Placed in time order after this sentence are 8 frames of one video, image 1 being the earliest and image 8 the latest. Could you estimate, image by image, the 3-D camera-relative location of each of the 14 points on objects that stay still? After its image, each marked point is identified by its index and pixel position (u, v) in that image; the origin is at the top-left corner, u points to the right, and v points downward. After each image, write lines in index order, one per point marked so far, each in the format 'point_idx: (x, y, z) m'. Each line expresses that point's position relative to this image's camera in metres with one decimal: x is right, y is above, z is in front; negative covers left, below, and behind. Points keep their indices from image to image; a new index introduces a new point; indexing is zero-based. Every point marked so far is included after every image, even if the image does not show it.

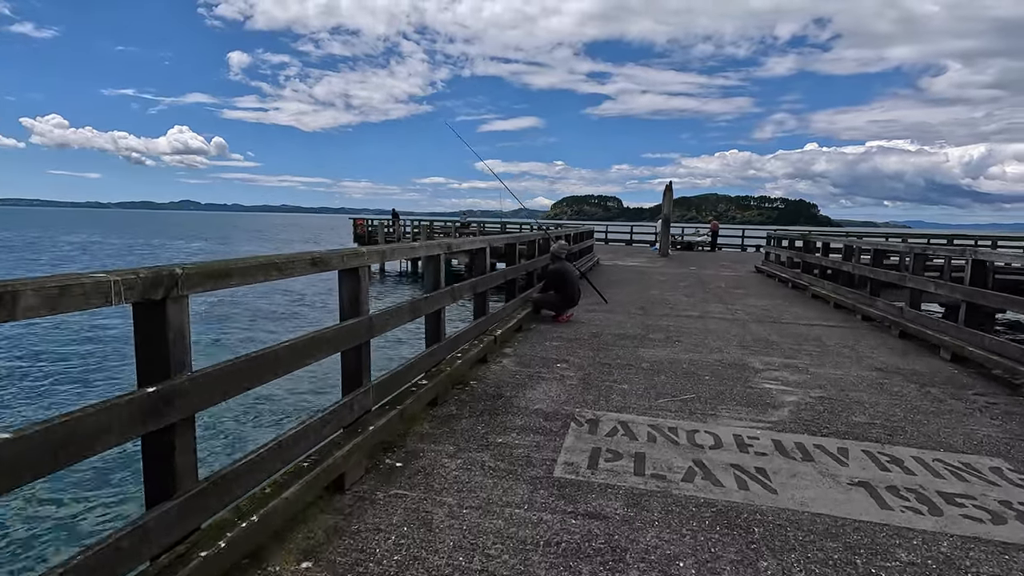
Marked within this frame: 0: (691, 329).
0: (+2.2, -0.5, +6.7) m
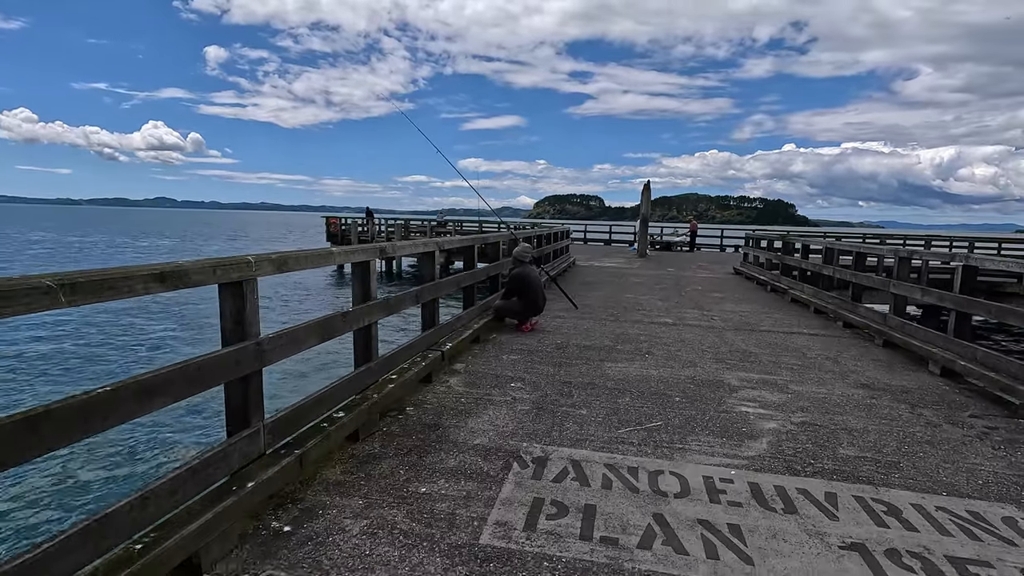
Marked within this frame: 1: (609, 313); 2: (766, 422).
0: (+1.8, -0.6, +6.2) m
1: (+1.4, -0.4, +7.7) m
2: (+1.7, -0.9, +3.7) m
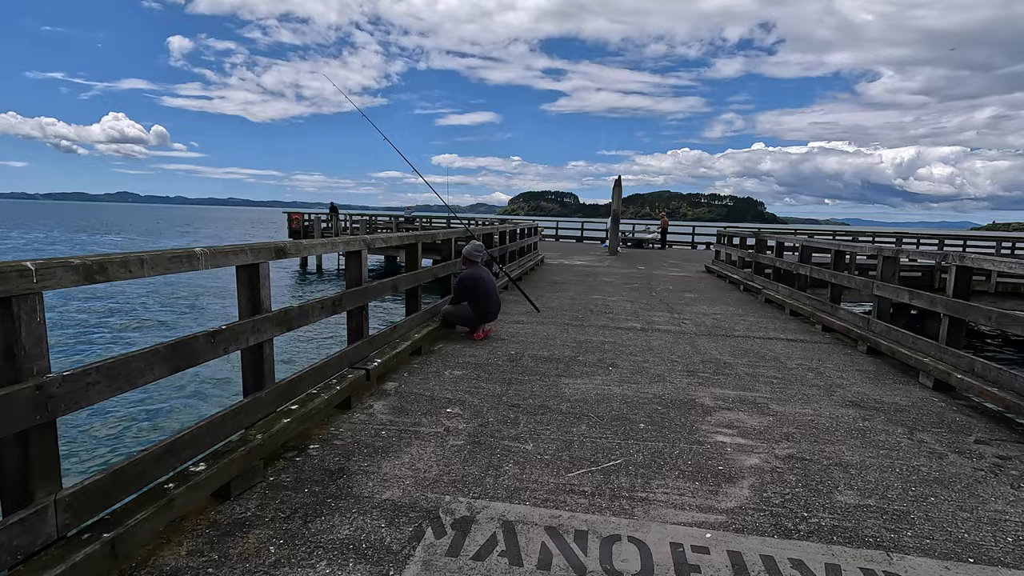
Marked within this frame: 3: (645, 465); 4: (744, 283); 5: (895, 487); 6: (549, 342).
0: (+1.2, -0.6, +5.6) m
1: (+0.8, -0.4, +7.1) m
2: (+1.3, -1.0, +3.1) m
3: (+0.7, -1.0, +2.9) m
4: (+4.6, +0.1, +10.5) m
5: (+2.0, -1.0, +2.8) m
6: (+0.4, -0.6, +5.7) m
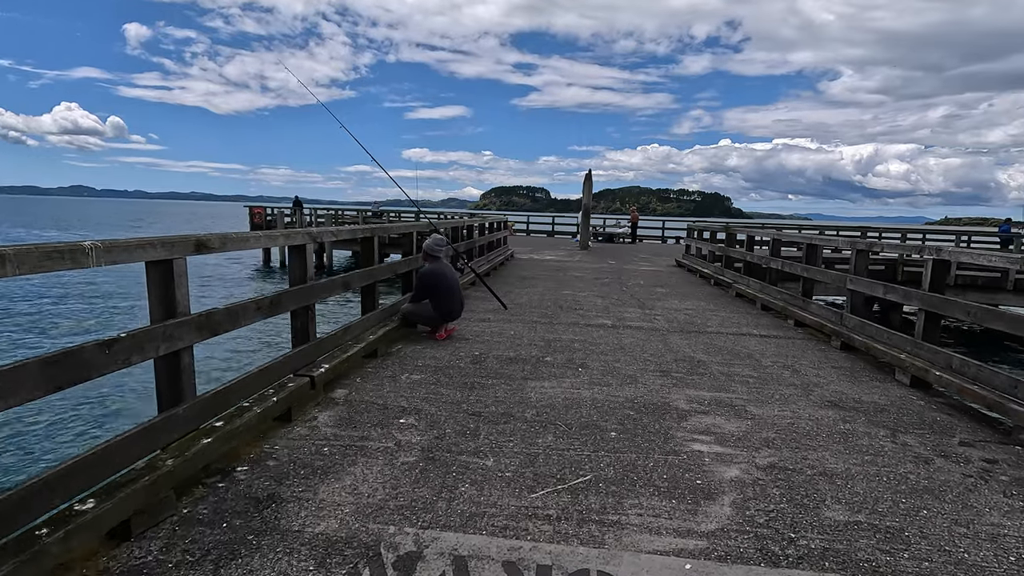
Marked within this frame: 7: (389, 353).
0: (+0.9, -0.6, +5.3) m
1: (+0.4, -0.3, +6.8) m
2: (+1.1, -0.9, +2.8) m
3: (+0.5, -0.9, +2.6) m
4: (+3.9, +0.2, +10.4) m
5: (+1.8, -1.0, +2.6) m
6: (0.0, -0.5, +5.4) m
7: (-1.1, -0.6, +4.8) m
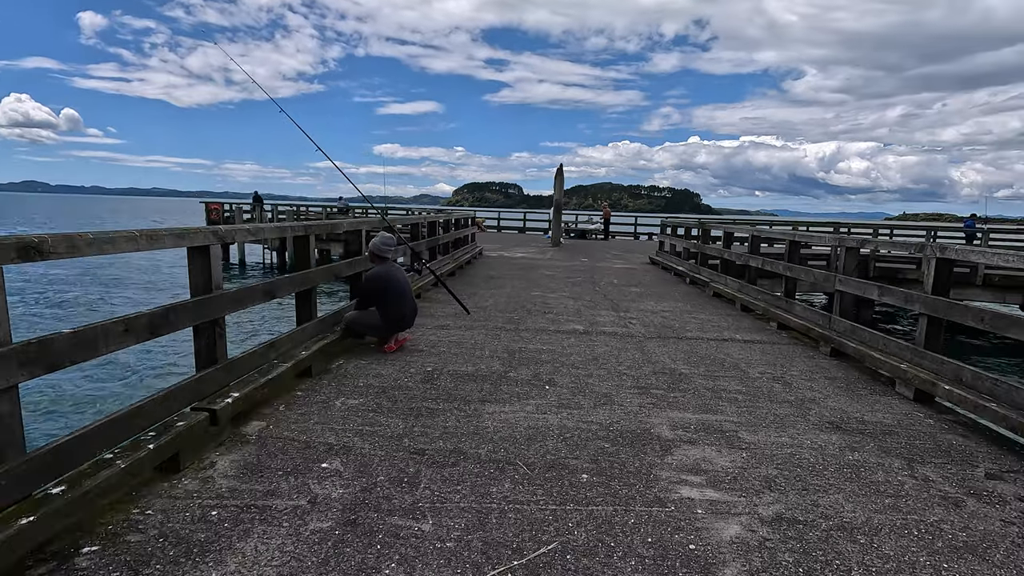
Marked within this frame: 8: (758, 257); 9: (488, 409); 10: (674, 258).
0: (+0.5, -0.6, +4.7) m
1: (-0.1, -0.4, +6.2) m
2: (+0.9, -1.0, +2.3) m
3: (+0.3, -1.0, +2.1) m
4: (+3.3, +0.2, +10.0) m
5: (+1.6, -1.1, +2.1) m
6: (-0.3, -0.6, +4.8) m
7: (-1.4, -0.6, +4.1) m
8: (+3.5, +0.4, +7.7) m
9: (-0.2, -0.8, +3.4) m
10: (+3.6, +0.7, +12.0) m
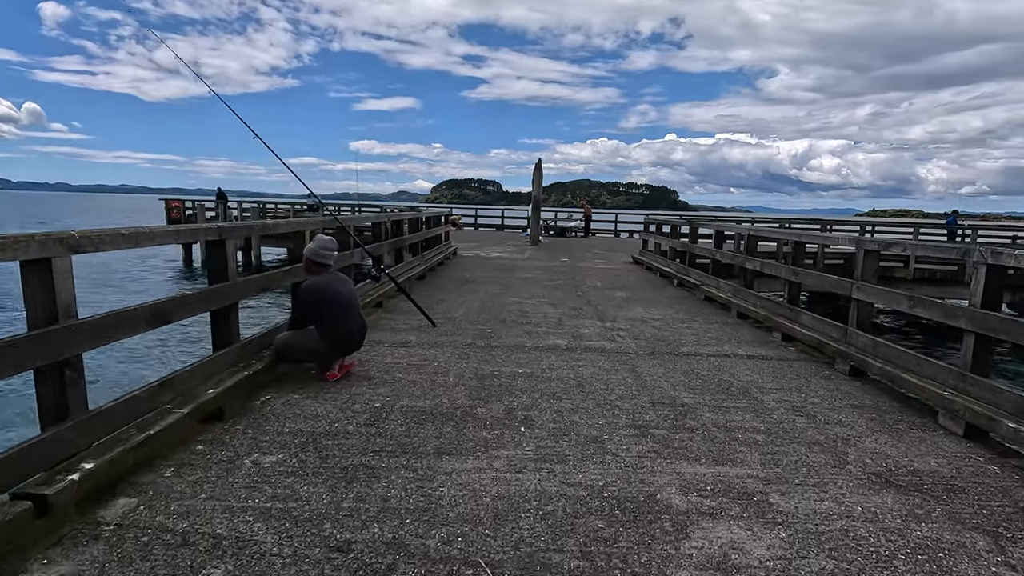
0: (+0.3, -0.7, +4.0) m
1: (-0.3, -0.5, +5.4) m
2: (+0.8, -1.1, +1.5) m
3: (+0.2, -1.1, +1.3) m
4: (+2.9, +0.2, +9.3) m
5: (+1.4, -1.2, +1.3) m
6: (-0.6, -0.7, +4.0) m
7: (-1.6, -0.7, +3.3) m
8: (+3.2, +0.4, +7.0) m
9: (-0.3, -0.9, +2.6) m
10: (+3.1, +0.6, +11.3) m
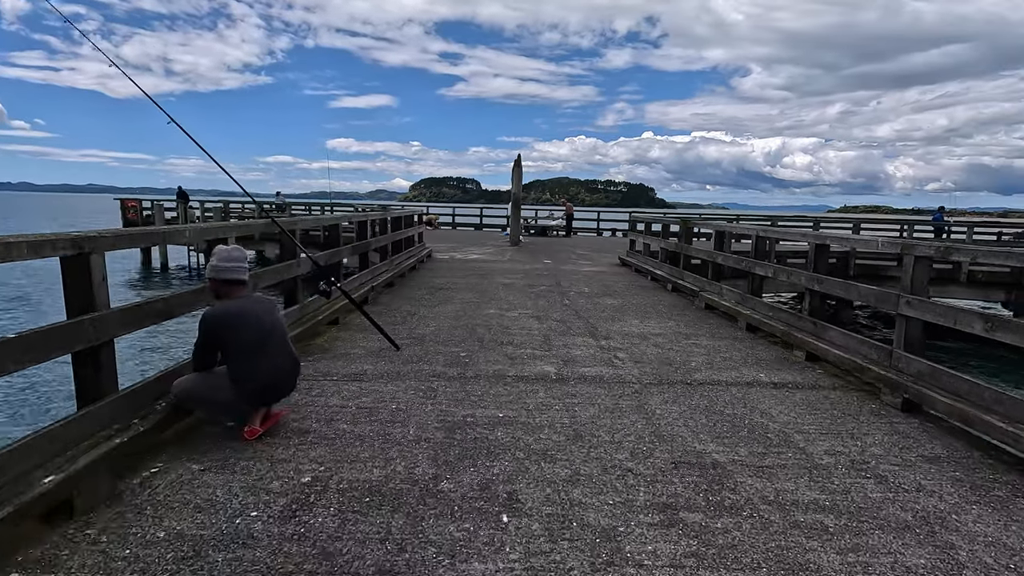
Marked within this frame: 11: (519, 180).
0: (+0.2, -0.8, +3.1) m
1: (-0.5, -0.6, +4.5) m
2: (+0.7, -1.2, +0.7) m
3: (+0.2, -1.3, +0.4) m
4: (+2.5, +0.1, +8.5) m
5: (+1.4, -1.3, +0.5) m
6: (-0.7, -0.8, +3.1) m
7: (-1.7, -0.9, +2.3) m
8: (+2.9, +0.3, +6.2) m
9: (-0.4, -1.0, +1.7) m
10: (+2.7, +0.6, +10.5) m
11: (+0.2, +3.5, +17.2) m
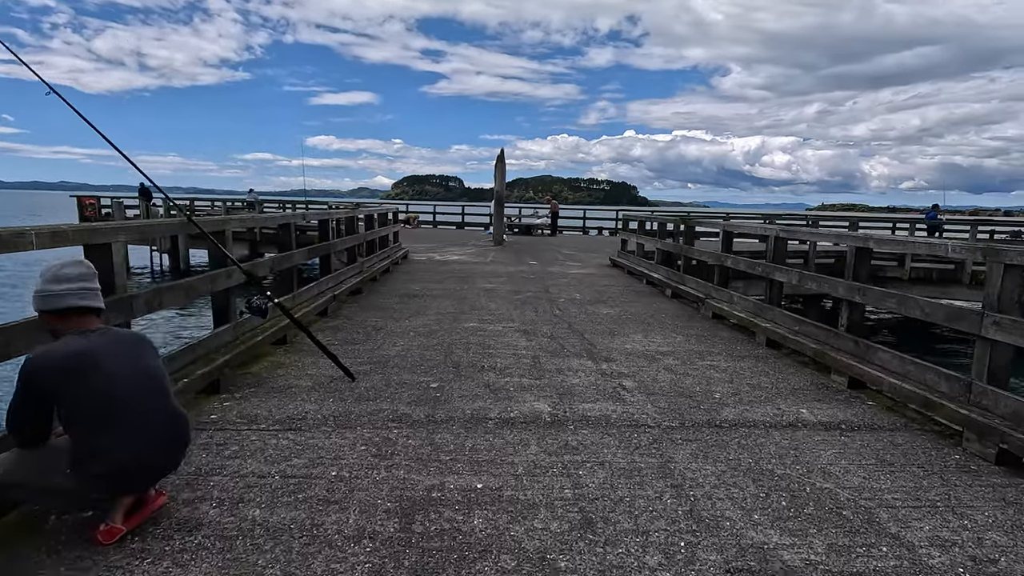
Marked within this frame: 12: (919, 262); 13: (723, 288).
0: (+0.1, -0.9, +2.2) m
1: (-0.6, -0.7, +3.6) m
2: (+0.7, -1.4, -0.2) m
3: (+0.2, -1.4, -0.5) m
4: (+2.3, 0.0, +7.7) m
5: (+1.4, -1.4, -0.4) m
6: (-0.7, -0.9, +2.1) m
7: (-1.8, -1.0, +1.4) m
8: (+2.7, +0.2, +5.4) m
9: (-0.4, -1.1, +0.8) m
10: (+2.4, +0.5, +9.7) m
11: (-0.3, +3.4, +16.3) m
12: (+10.1, +0.6, +13.3) m
13: (+2.6, 0.0, +6.6) m
